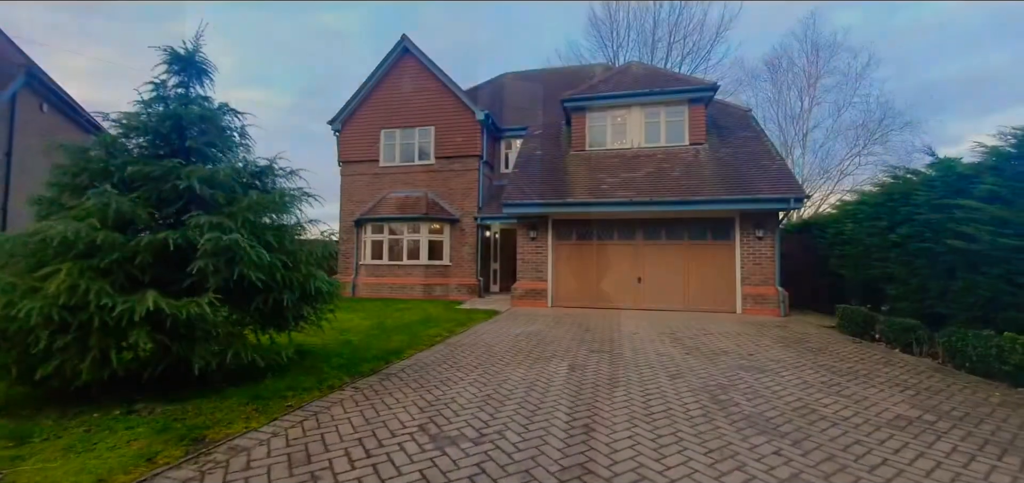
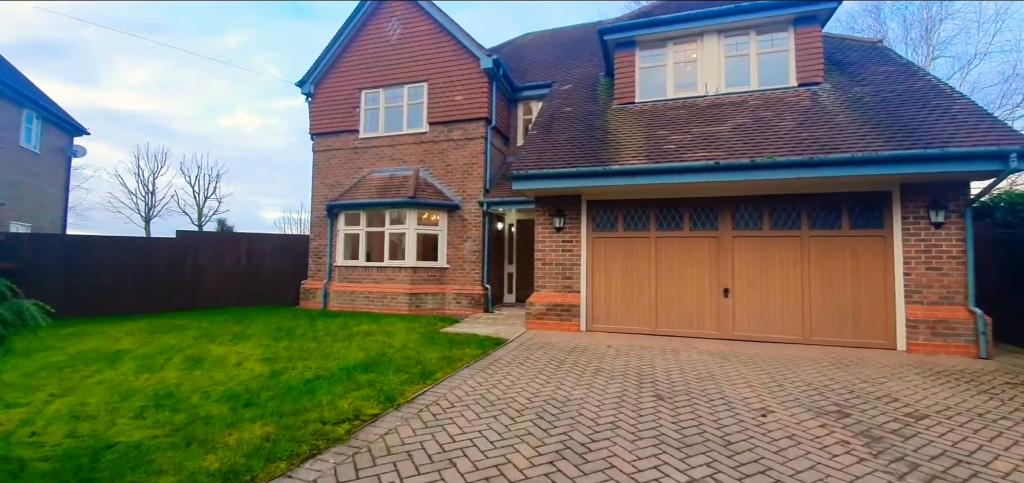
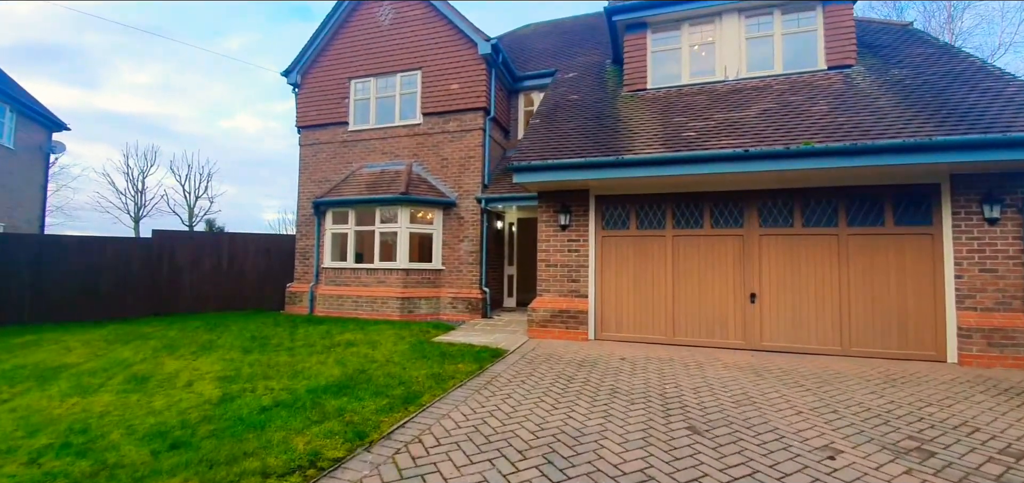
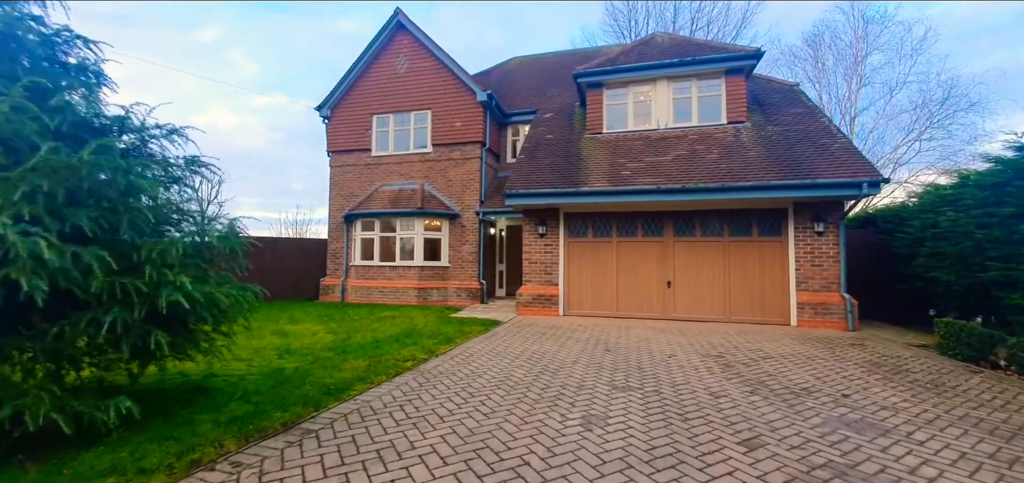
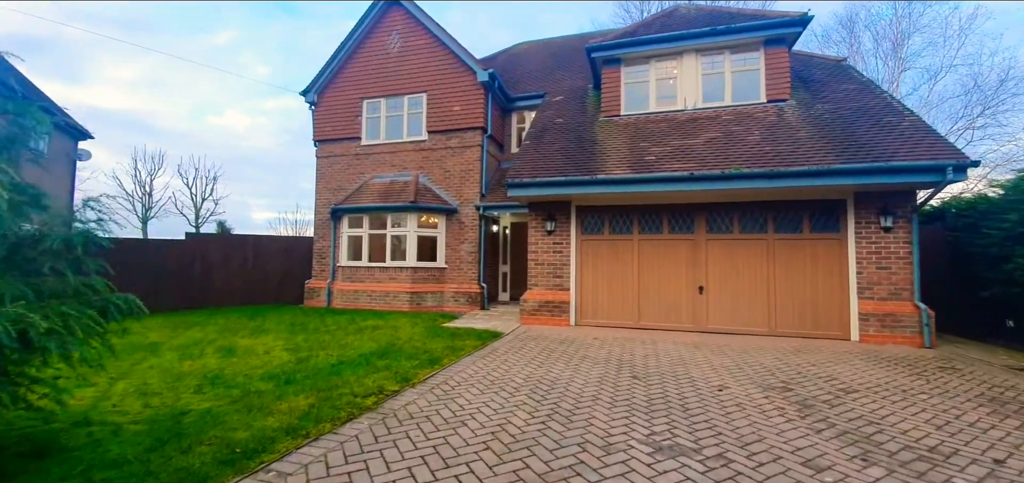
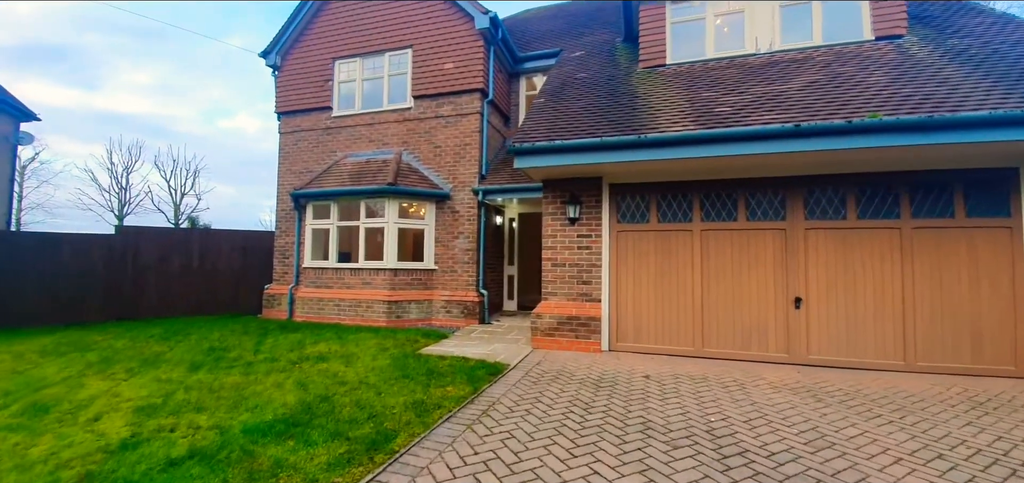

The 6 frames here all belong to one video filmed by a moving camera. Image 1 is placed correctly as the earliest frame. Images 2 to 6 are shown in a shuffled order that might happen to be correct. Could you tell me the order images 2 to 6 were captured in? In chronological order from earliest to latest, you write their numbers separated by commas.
4, 5, 2, 3, 6
